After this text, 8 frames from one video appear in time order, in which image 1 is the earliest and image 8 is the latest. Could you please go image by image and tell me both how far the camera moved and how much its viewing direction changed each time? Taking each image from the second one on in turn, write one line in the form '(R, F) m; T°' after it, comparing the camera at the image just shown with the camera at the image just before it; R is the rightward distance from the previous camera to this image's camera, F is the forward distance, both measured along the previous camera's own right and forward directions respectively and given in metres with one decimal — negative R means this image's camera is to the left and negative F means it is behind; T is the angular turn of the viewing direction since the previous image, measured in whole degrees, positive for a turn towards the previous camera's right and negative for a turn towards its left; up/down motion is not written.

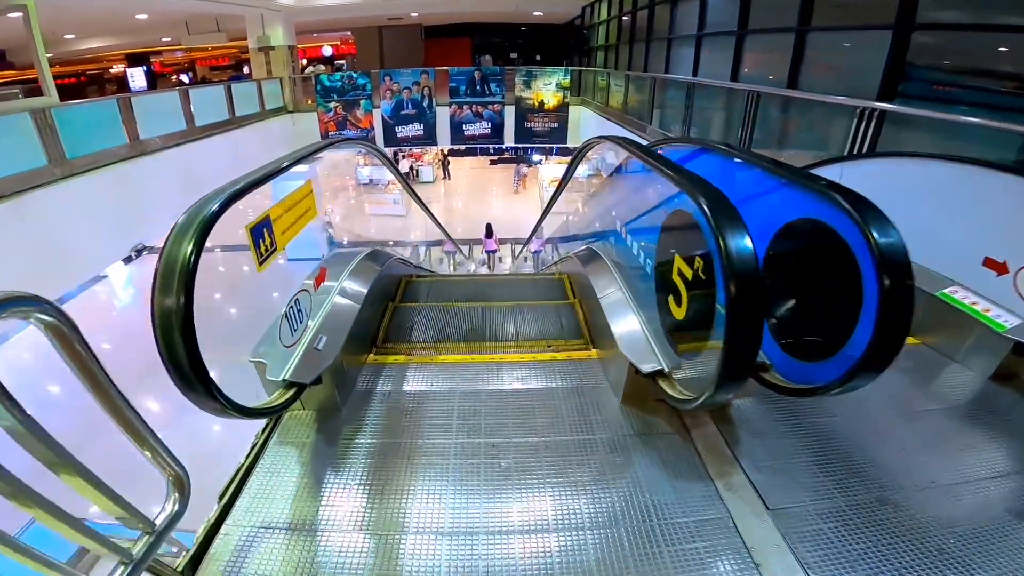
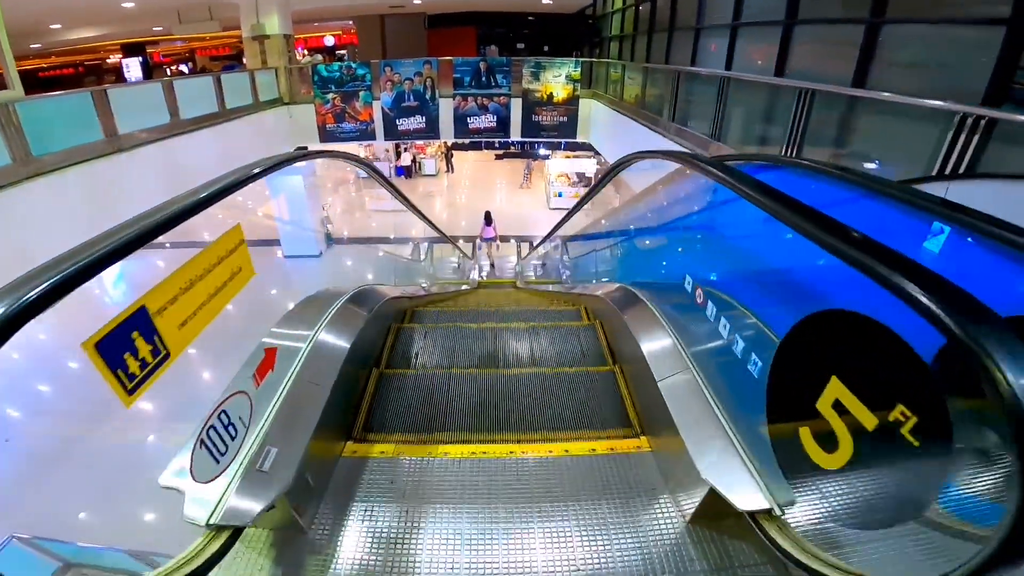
(0.0, +0.3) m; 0°
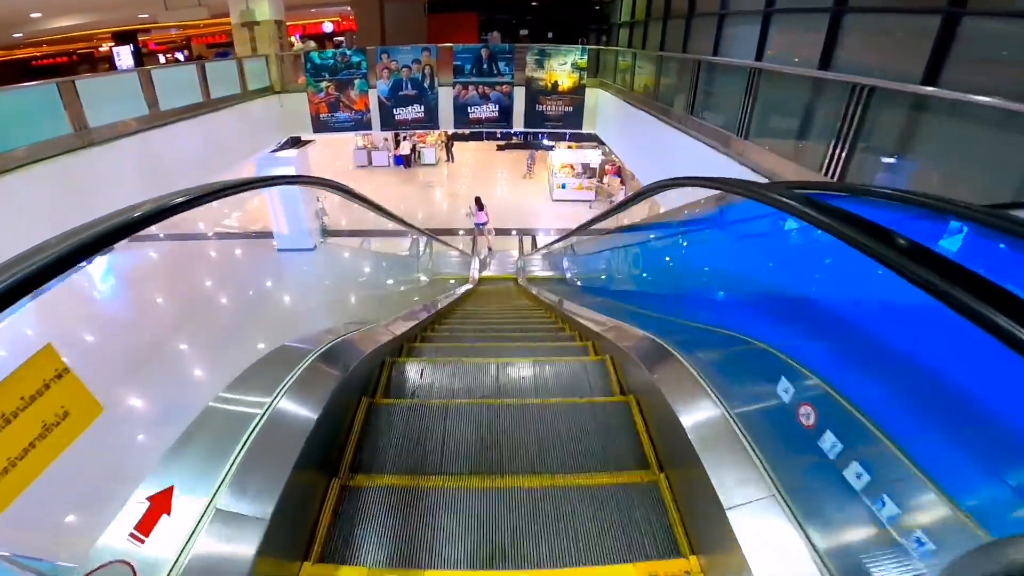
(0.0, +0.3) m; 0°
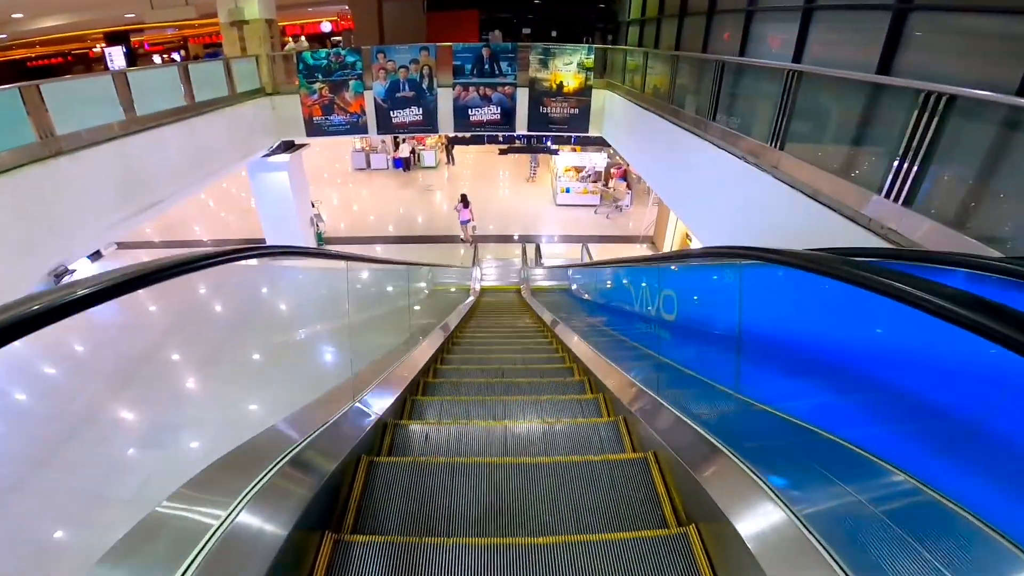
(0.0, +0.3) m; 0°
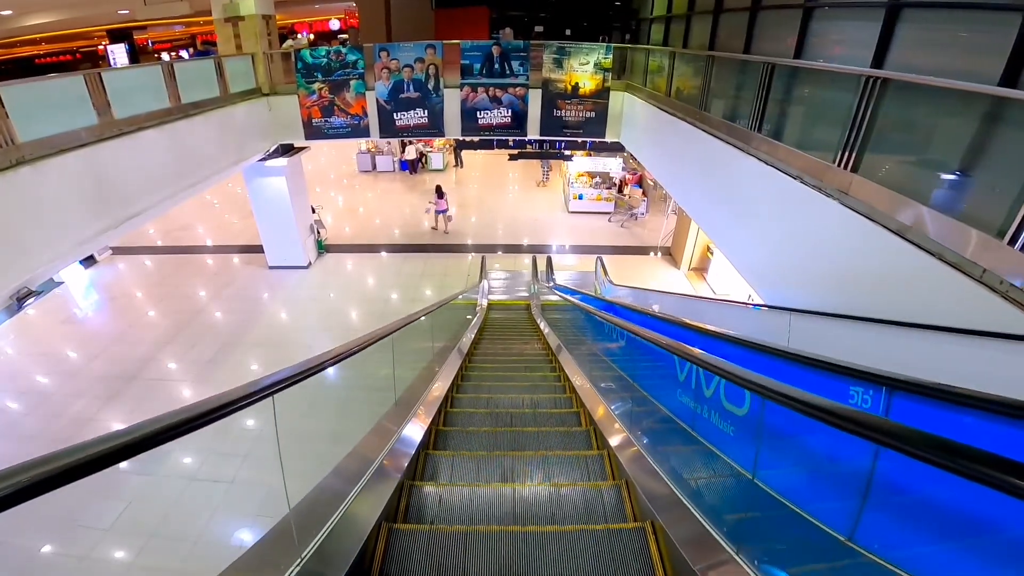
(0.0, +0.4) m; -1°
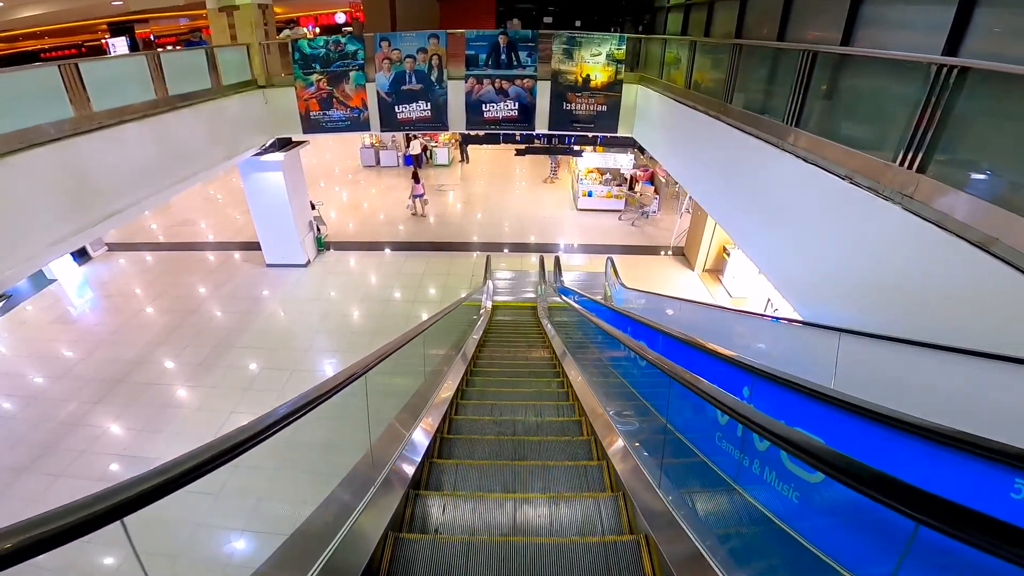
(0.0, +0.3) m; -1°
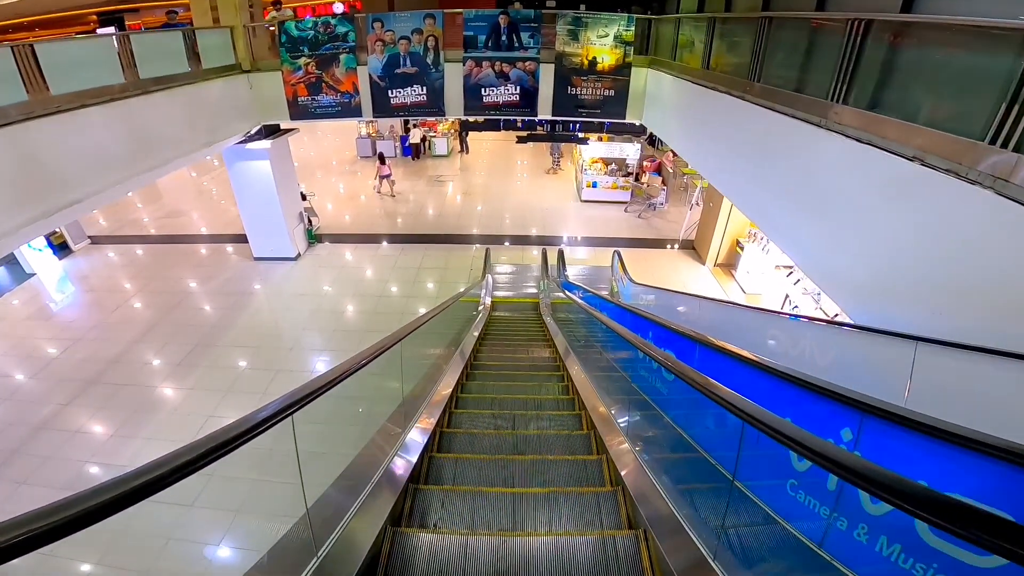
(0.0, +0.3) m; 0°
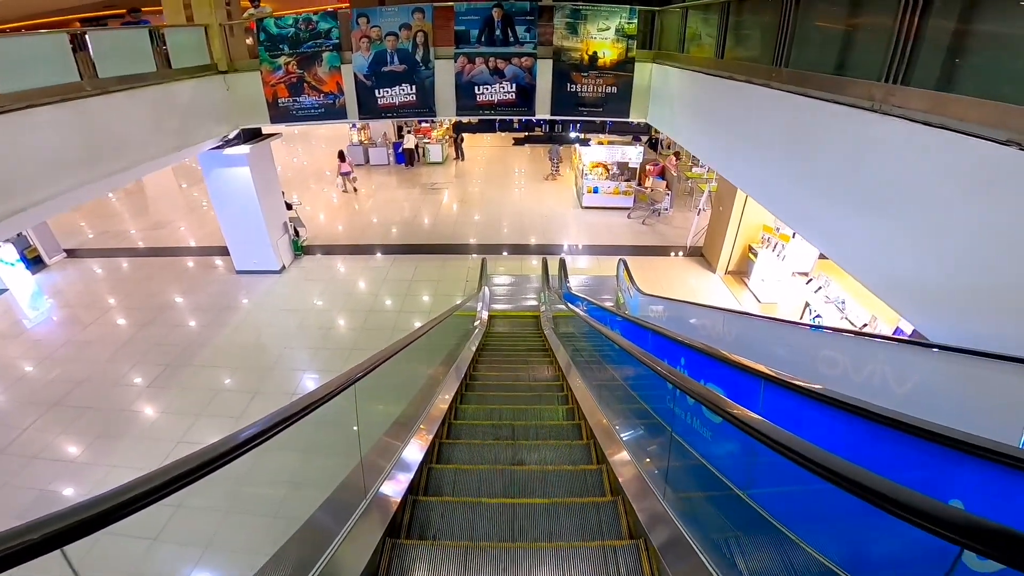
(0.0, +0.4) m; 0°
